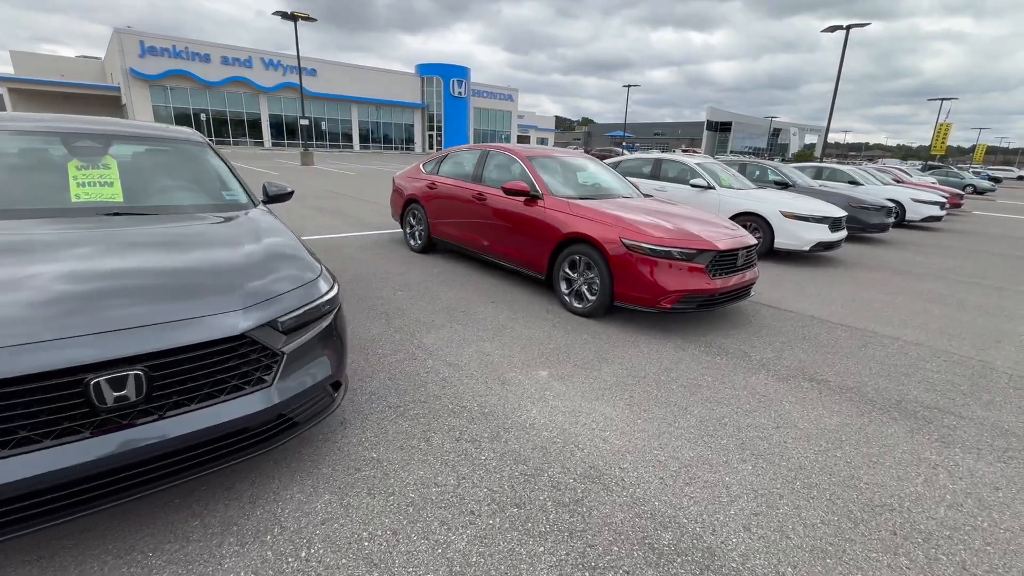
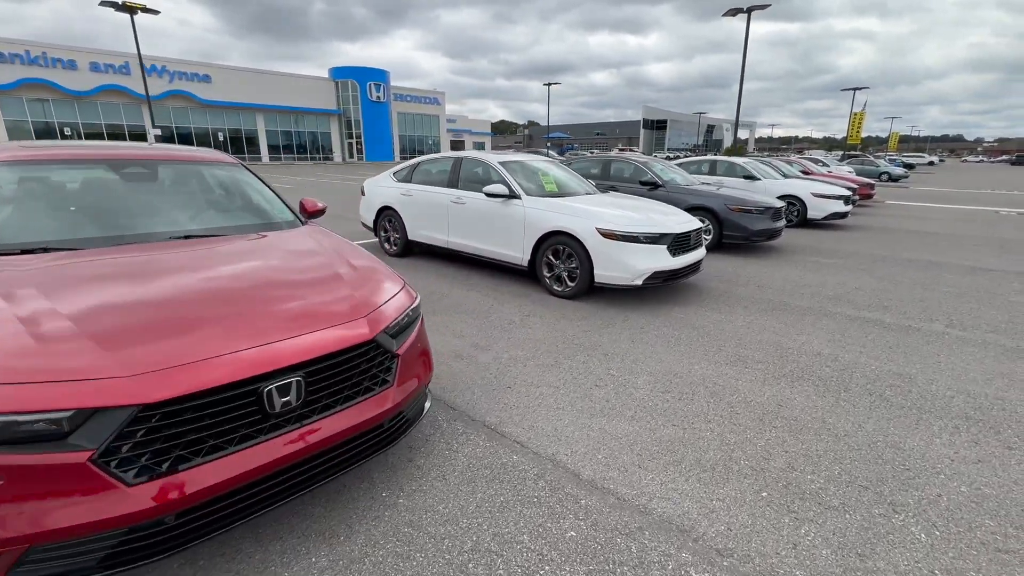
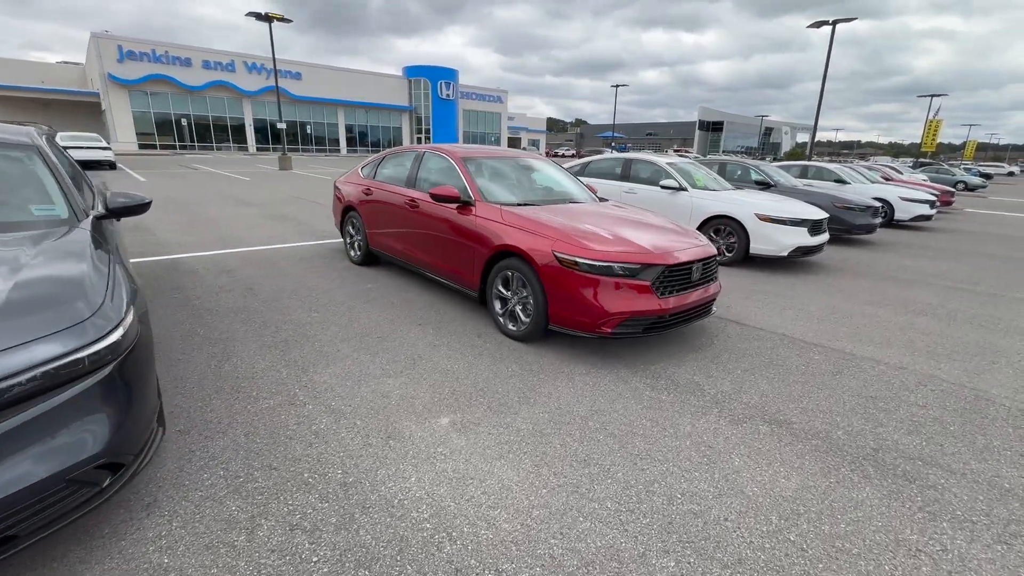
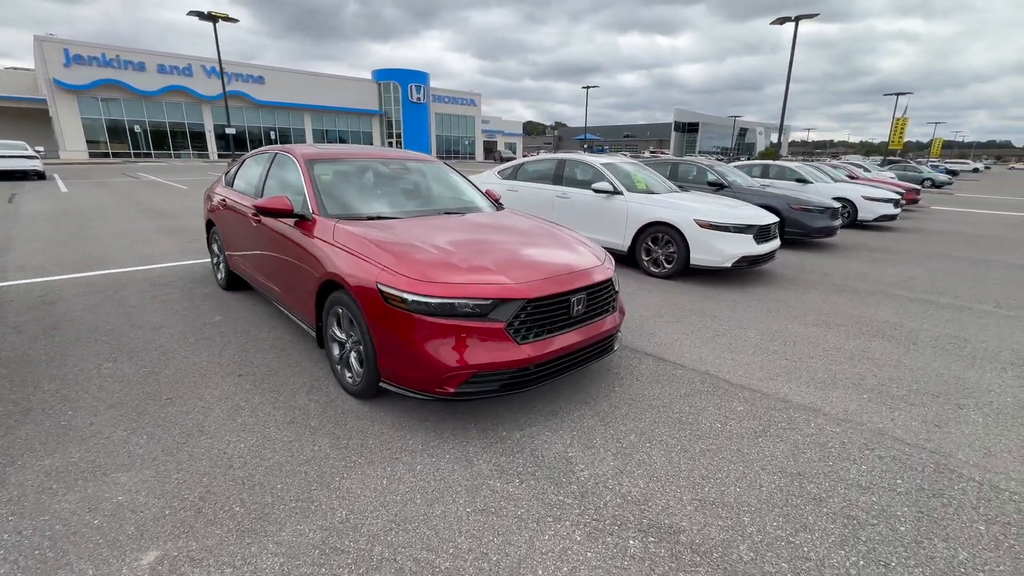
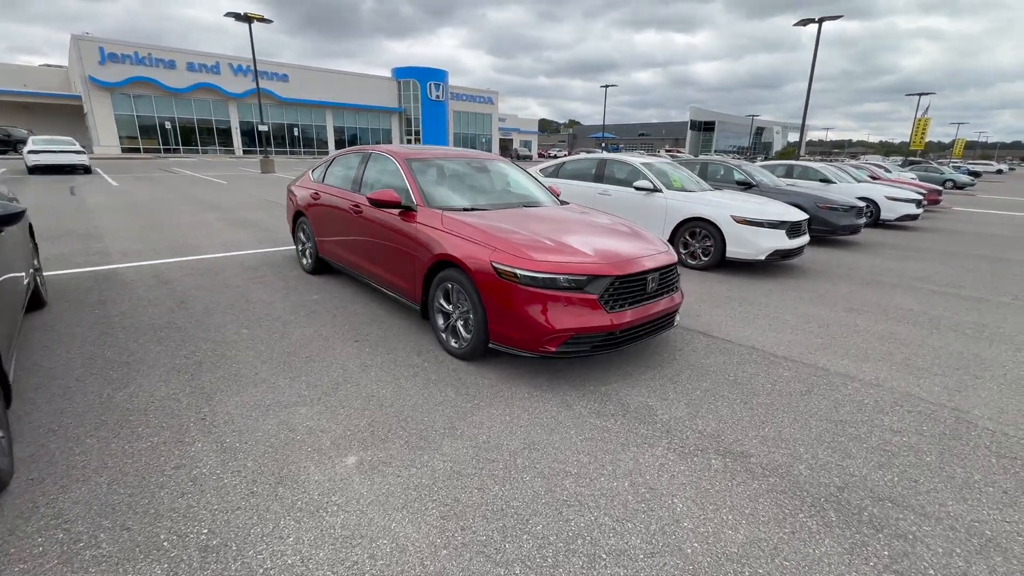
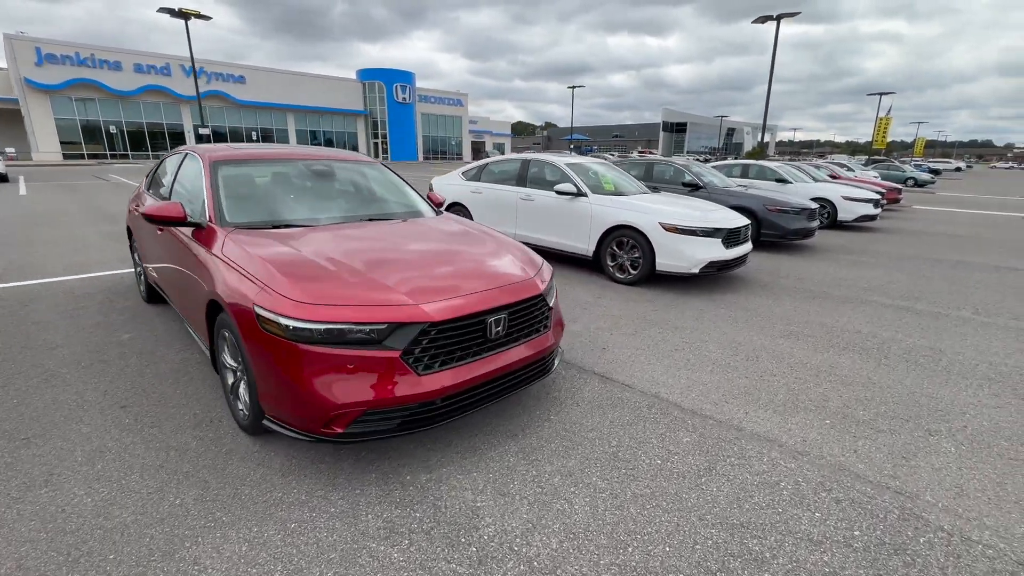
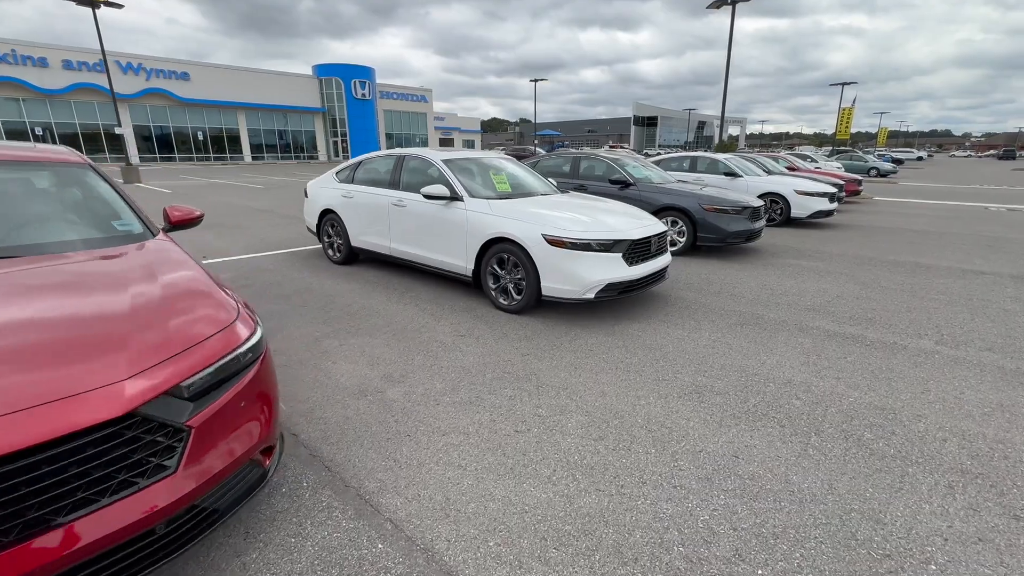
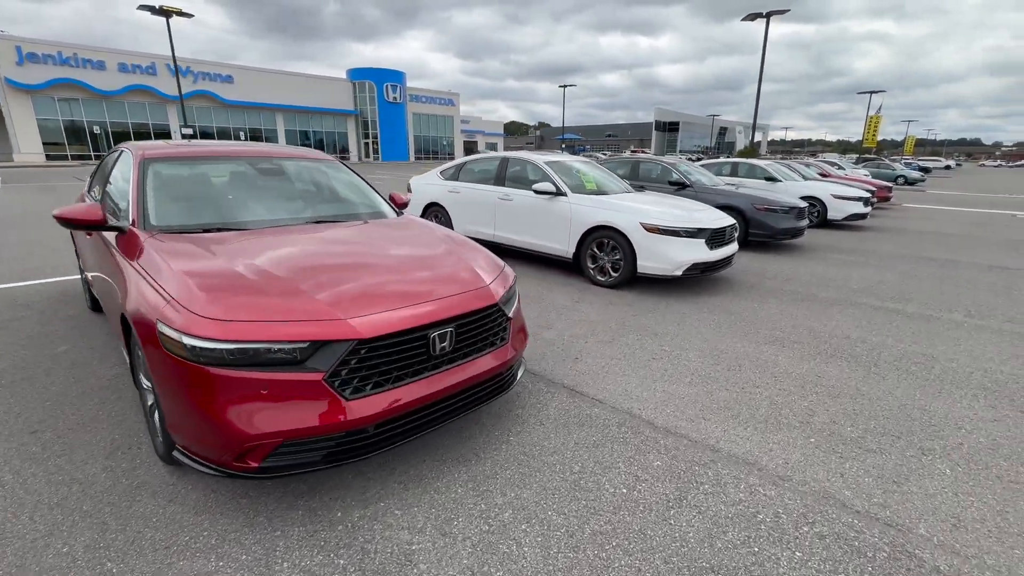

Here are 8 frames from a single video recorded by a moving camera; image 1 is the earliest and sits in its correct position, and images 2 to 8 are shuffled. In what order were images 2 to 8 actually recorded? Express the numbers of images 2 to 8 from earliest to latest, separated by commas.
3, 5, 4, 6, 8, 2, 7
